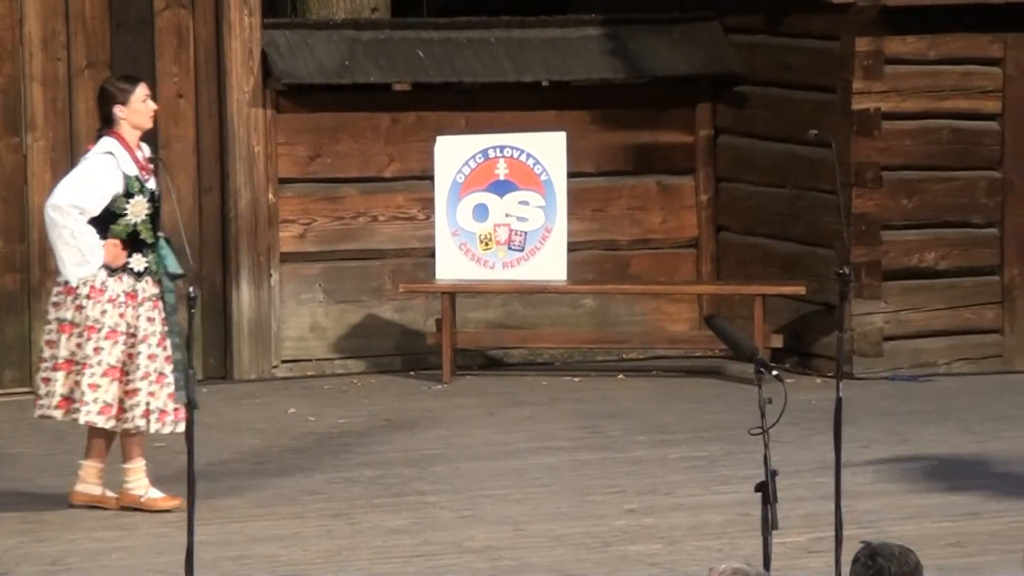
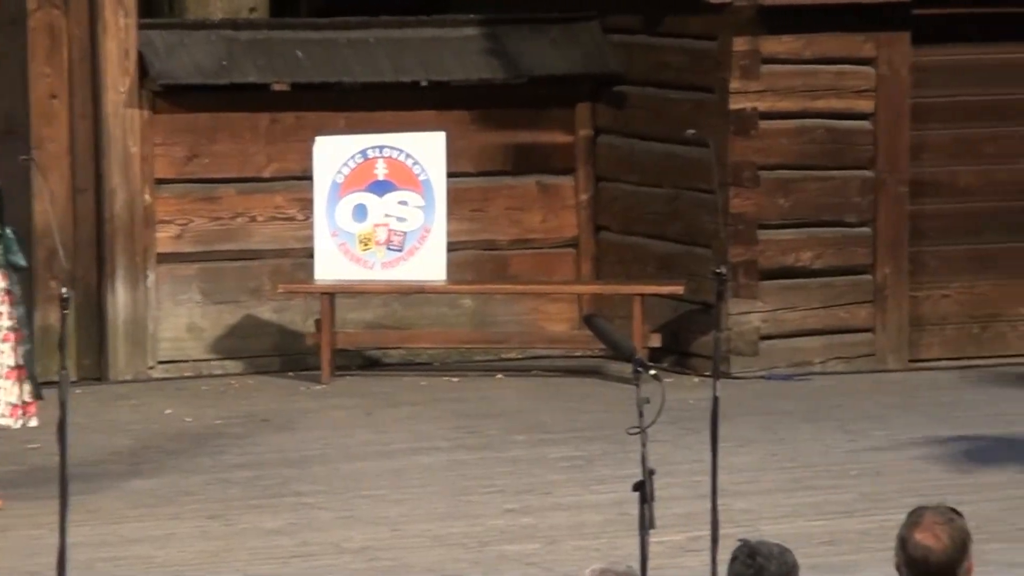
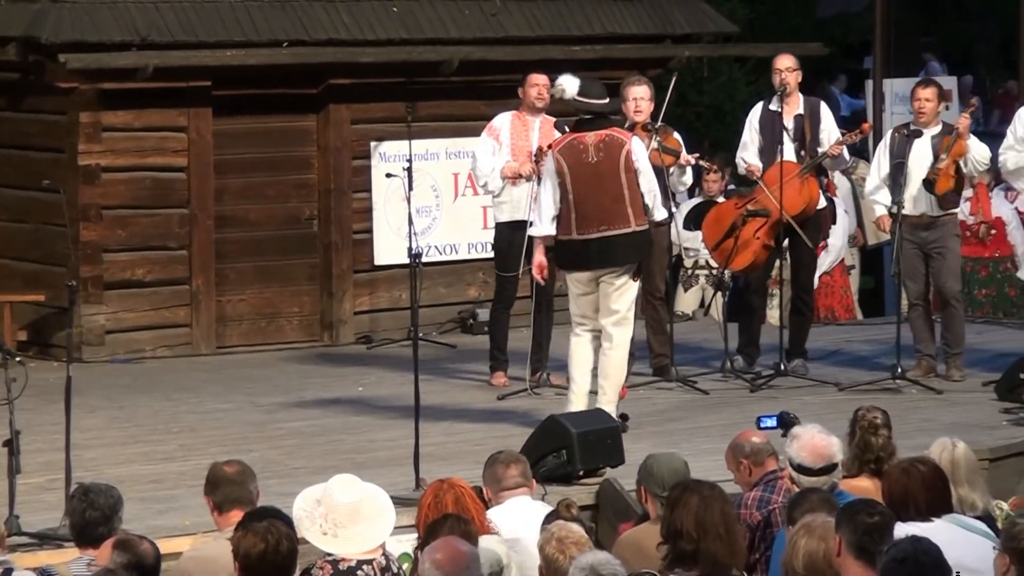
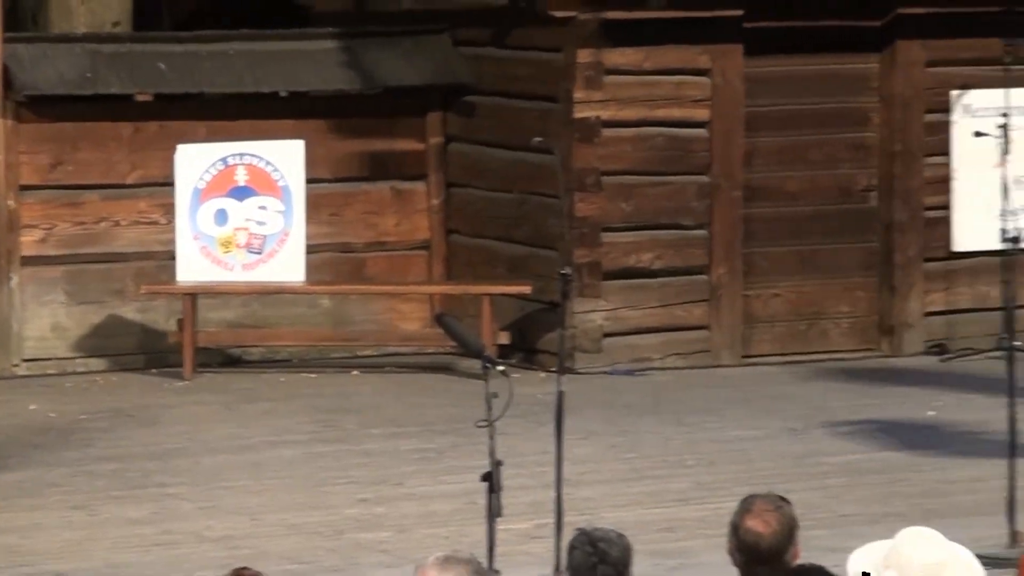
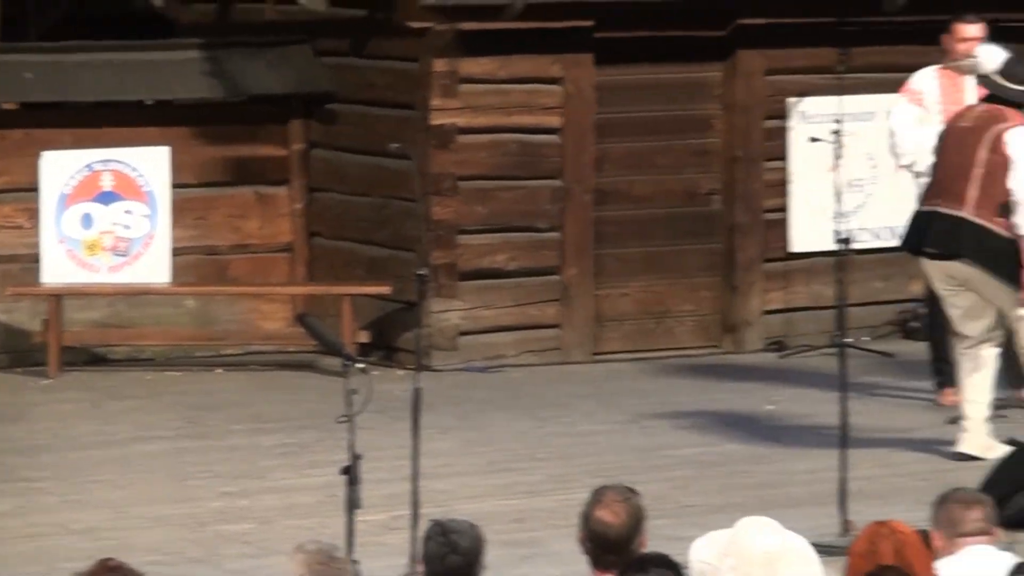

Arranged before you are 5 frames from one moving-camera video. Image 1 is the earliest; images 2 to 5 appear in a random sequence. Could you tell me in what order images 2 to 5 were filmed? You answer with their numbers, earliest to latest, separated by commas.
2, 4, 5, 3
